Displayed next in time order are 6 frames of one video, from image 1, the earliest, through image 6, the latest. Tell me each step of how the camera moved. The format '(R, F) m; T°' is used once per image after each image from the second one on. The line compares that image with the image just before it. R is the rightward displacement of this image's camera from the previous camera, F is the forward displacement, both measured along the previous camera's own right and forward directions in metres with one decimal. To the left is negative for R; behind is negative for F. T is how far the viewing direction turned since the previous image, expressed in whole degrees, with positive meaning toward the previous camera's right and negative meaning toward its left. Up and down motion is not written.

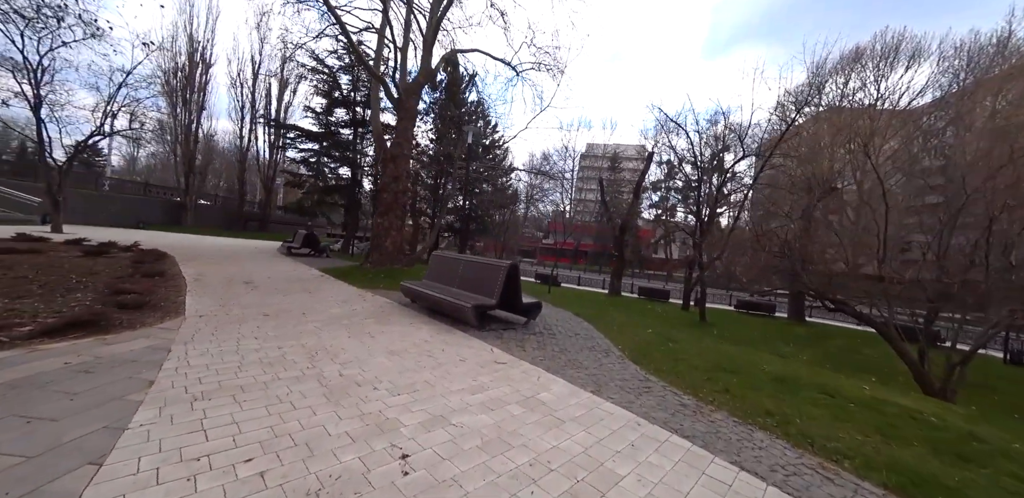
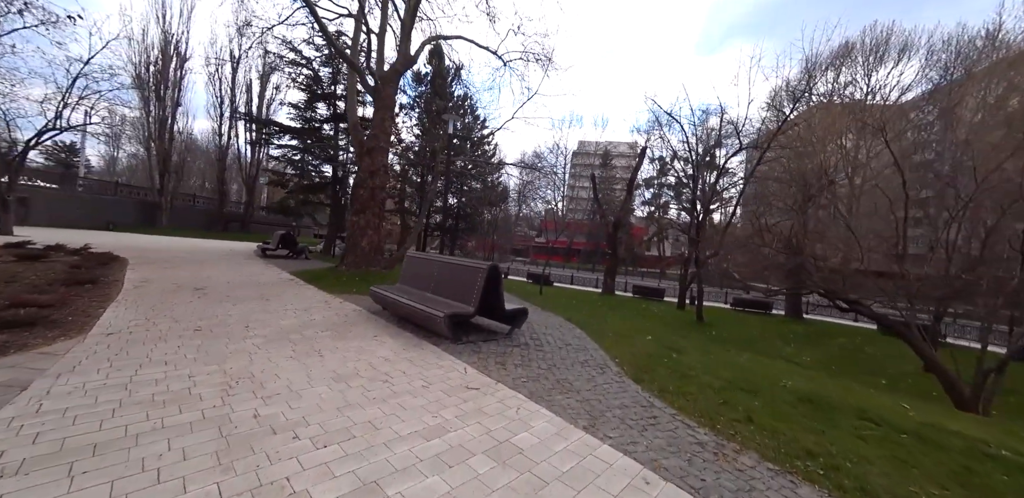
(+0.2, +0.8) m; +1°
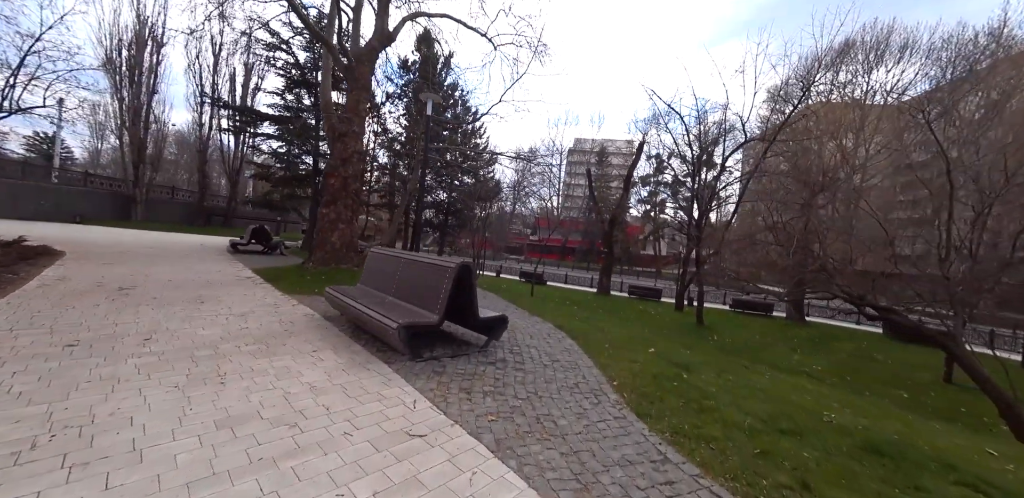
(+0.2, +1.0) m; +1°
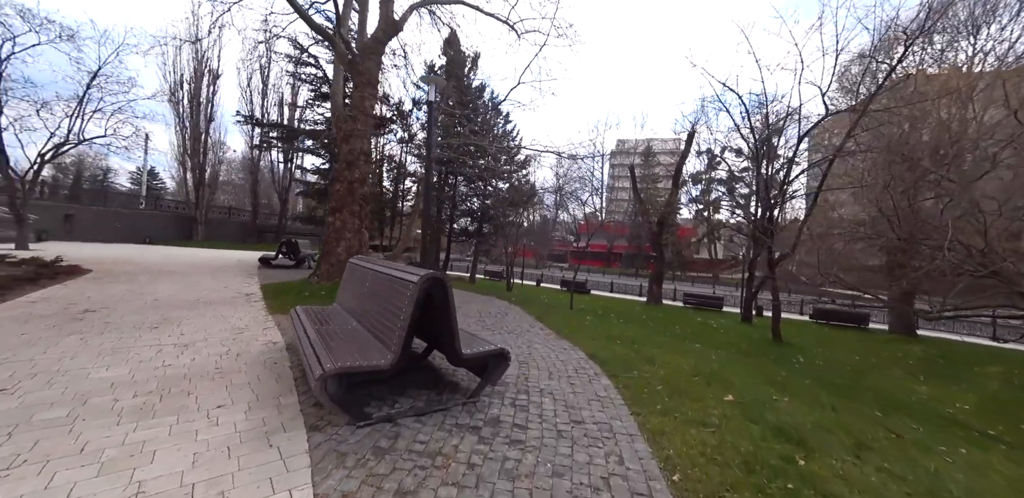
(+0.4, +1.5) m; -7°
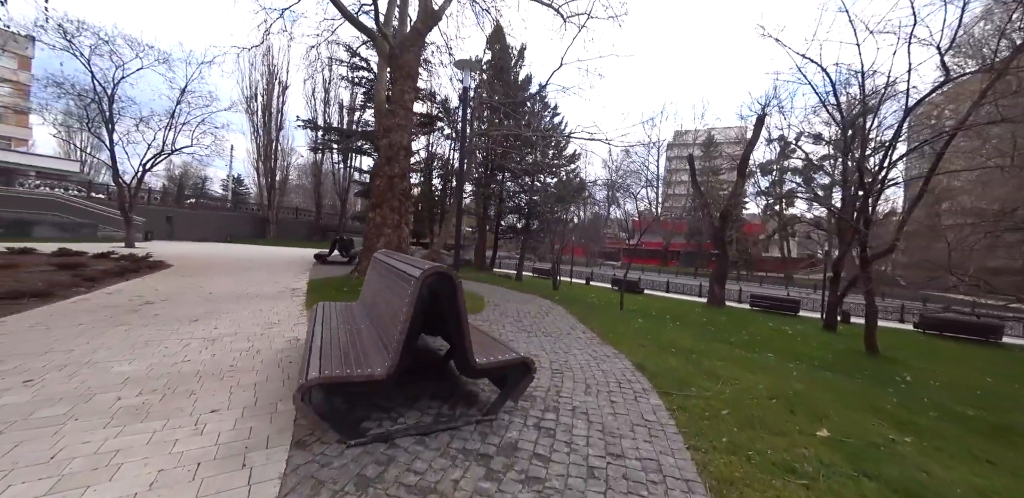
(+0.2, +0.5) m; -8°
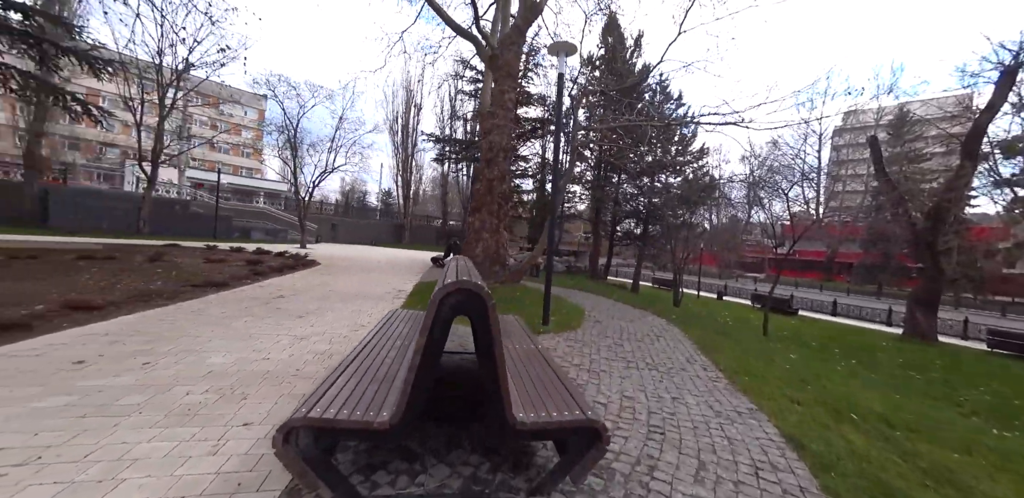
(+0.3, +0.8) m; -19°
